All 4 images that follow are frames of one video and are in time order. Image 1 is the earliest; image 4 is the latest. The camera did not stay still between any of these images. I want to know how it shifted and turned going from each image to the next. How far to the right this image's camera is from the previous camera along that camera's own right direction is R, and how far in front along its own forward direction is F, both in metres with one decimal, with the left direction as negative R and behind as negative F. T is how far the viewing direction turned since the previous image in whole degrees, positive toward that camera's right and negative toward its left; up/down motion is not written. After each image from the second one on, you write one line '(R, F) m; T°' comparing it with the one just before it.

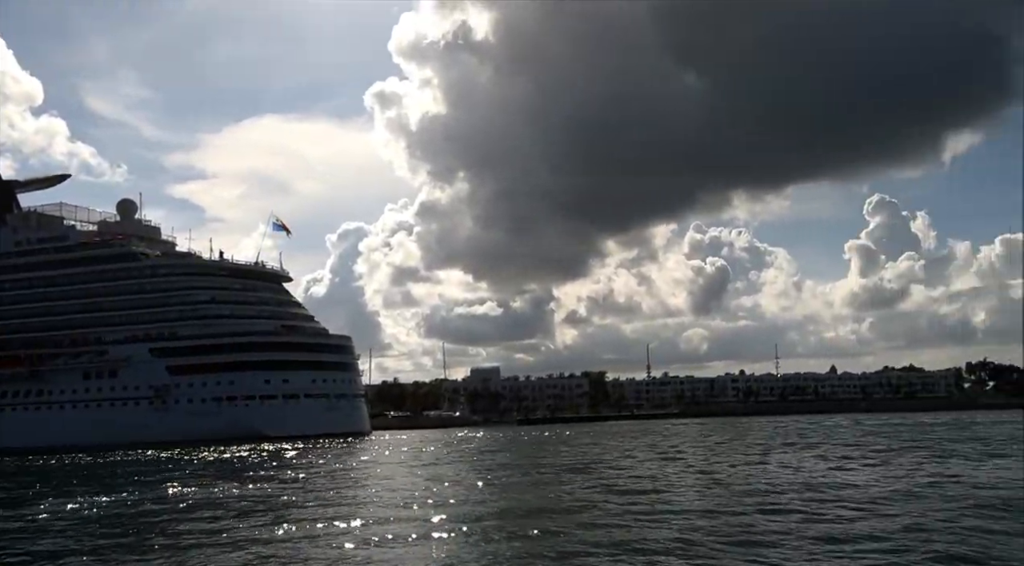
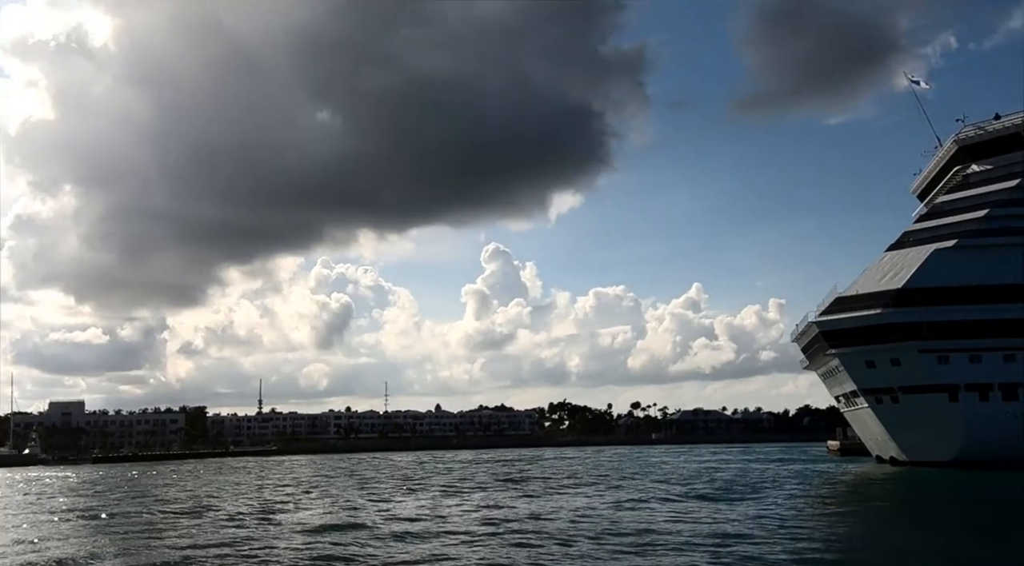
(+2.4, -0.9) m; +21°
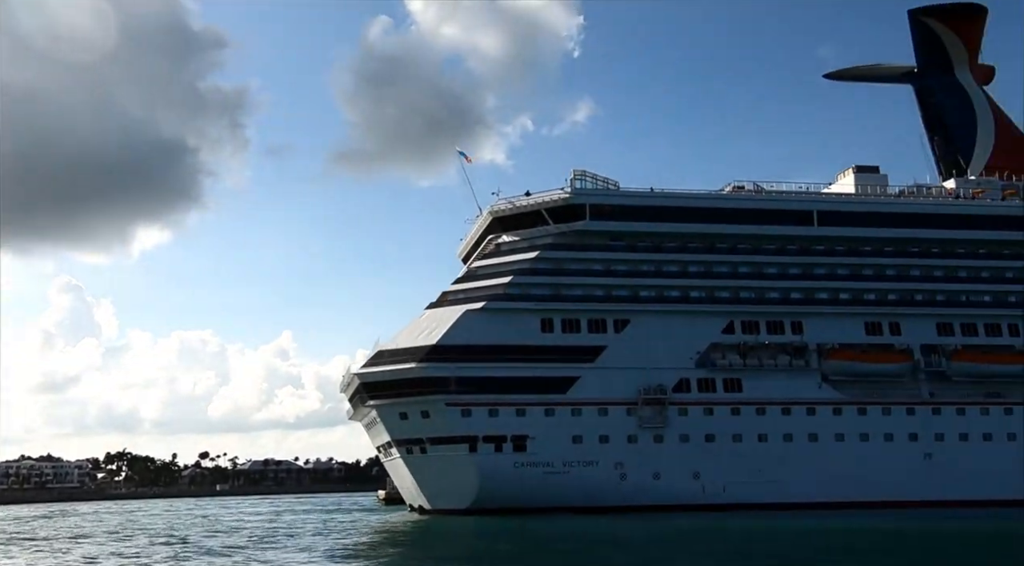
(+1.6, -0.2) m; +24°
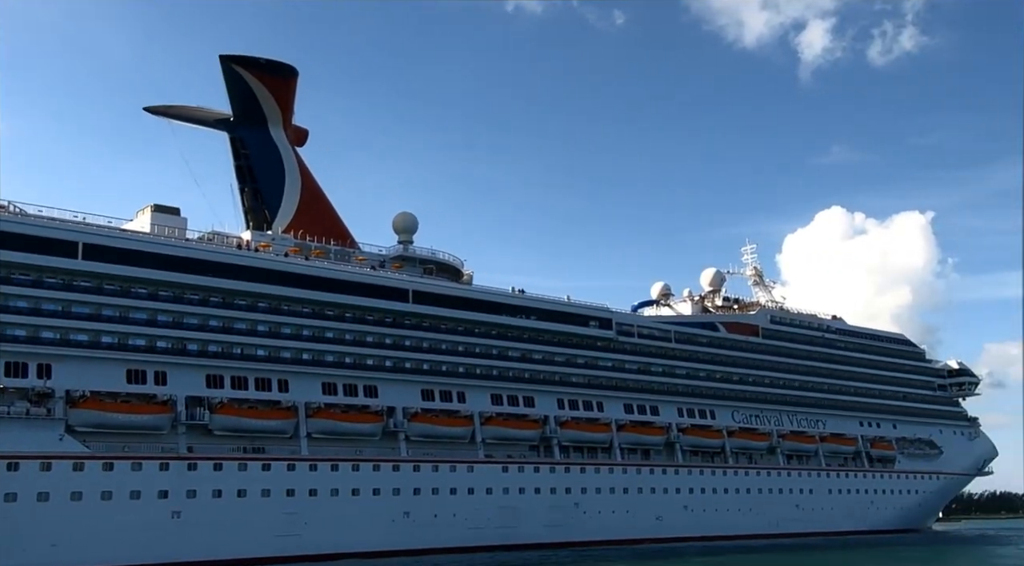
(+4.9, +0.9) m; +34°
